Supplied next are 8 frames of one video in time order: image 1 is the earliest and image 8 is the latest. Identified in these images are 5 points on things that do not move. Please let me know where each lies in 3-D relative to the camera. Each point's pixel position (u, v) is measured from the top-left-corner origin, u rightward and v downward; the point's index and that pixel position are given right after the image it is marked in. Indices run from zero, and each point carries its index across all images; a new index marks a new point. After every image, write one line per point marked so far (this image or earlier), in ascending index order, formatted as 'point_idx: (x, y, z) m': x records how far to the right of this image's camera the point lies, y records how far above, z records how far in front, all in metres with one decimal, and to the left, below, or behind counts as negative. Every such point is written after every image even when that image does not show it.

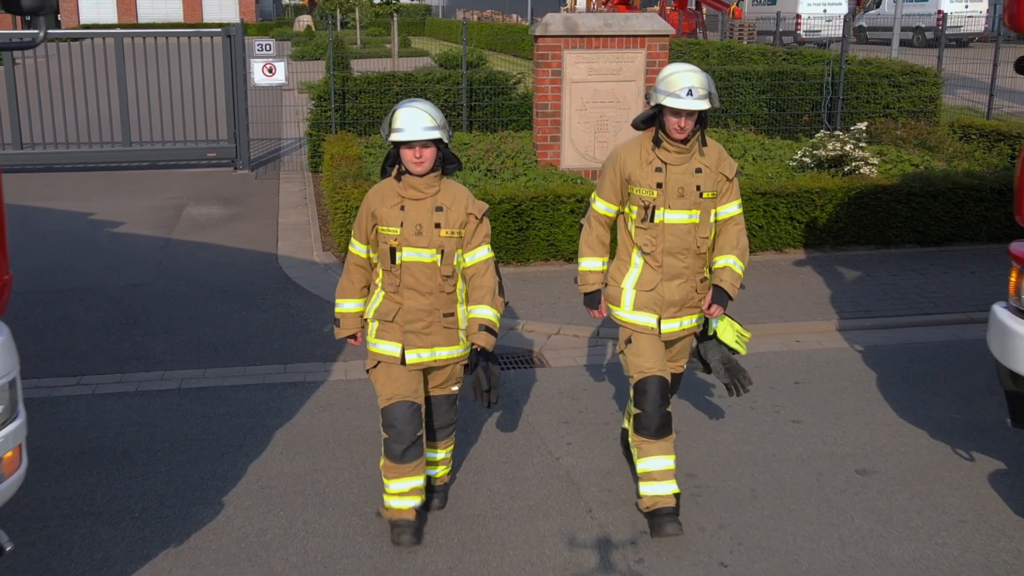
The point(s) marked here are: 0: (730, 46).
0: (+4.3, +4.7, +13.1) m
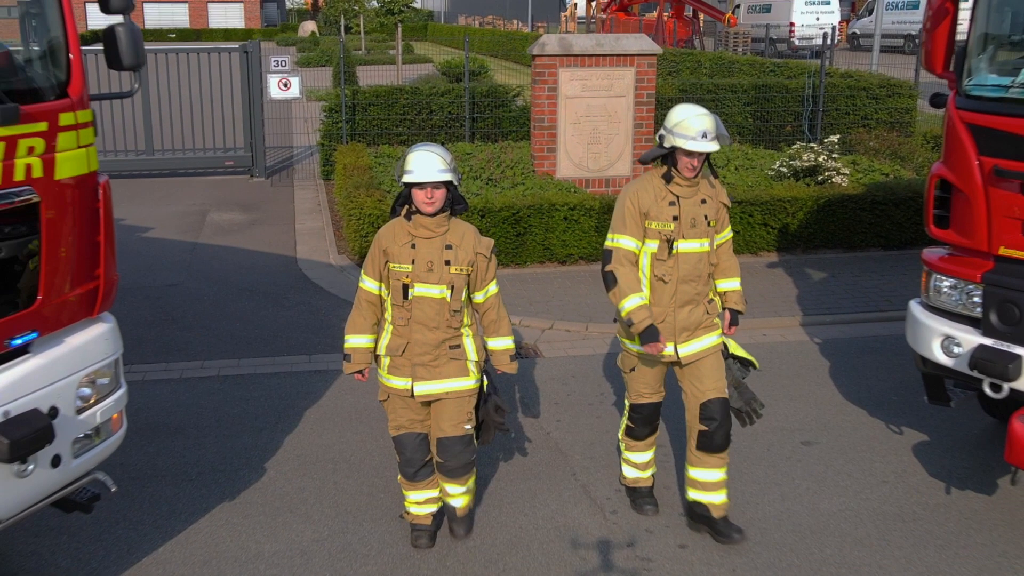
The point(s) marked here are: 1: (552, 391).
0: (+4.3, +4.7, +13.8) m
1: (+0.3, -0.7, +4.9) m
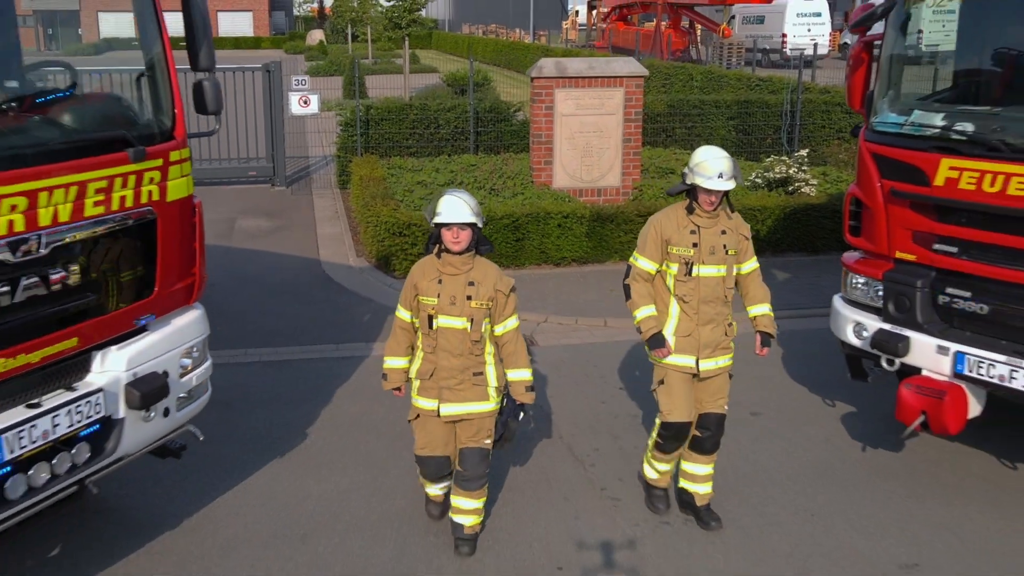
0: (+4.3, +4.6, +14.6) m
1: (+0.3, -0.7, +5.7) m
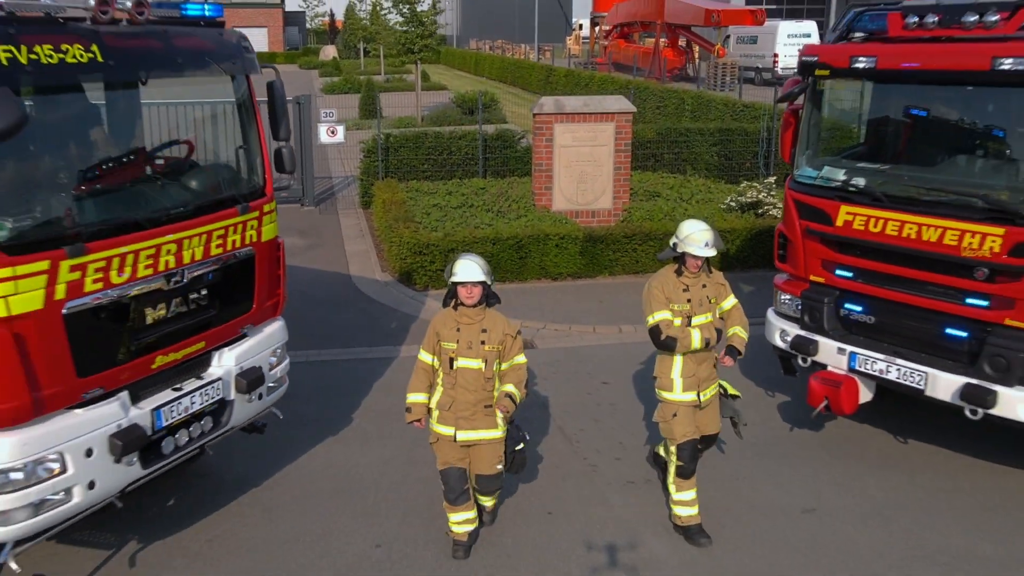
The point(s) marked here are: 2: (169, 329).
0: (+4.5, +4.4, +15.9) m
1: (+0.3, -0.9, +7.0) m
2: (-2.1, -0.3, +4.3) m
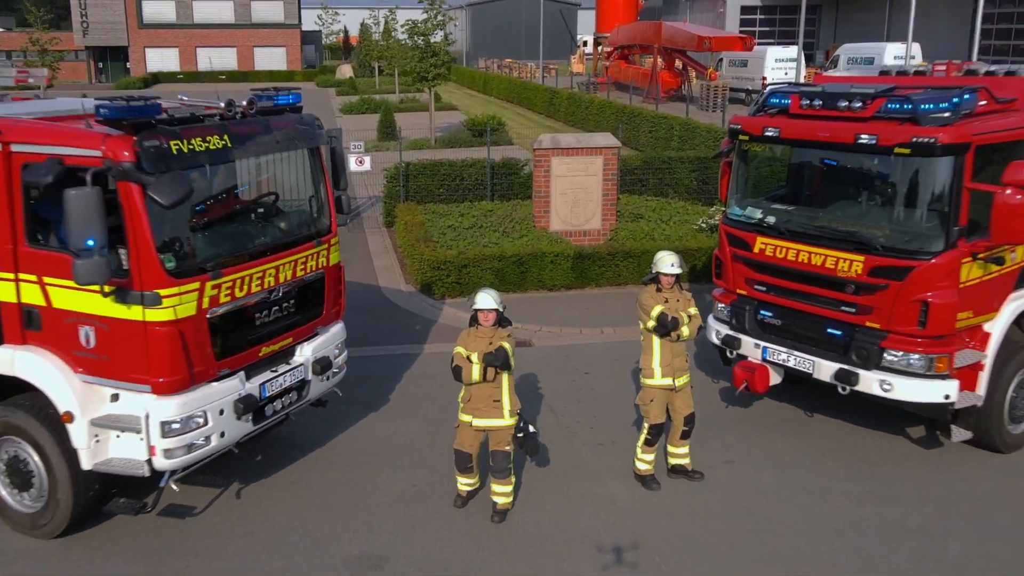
0: (+4.6, +4.2, +17.6) m
1: (+0.3, -1.0, +8.7) m
2: (-2.2, -0.4, +6.1) m
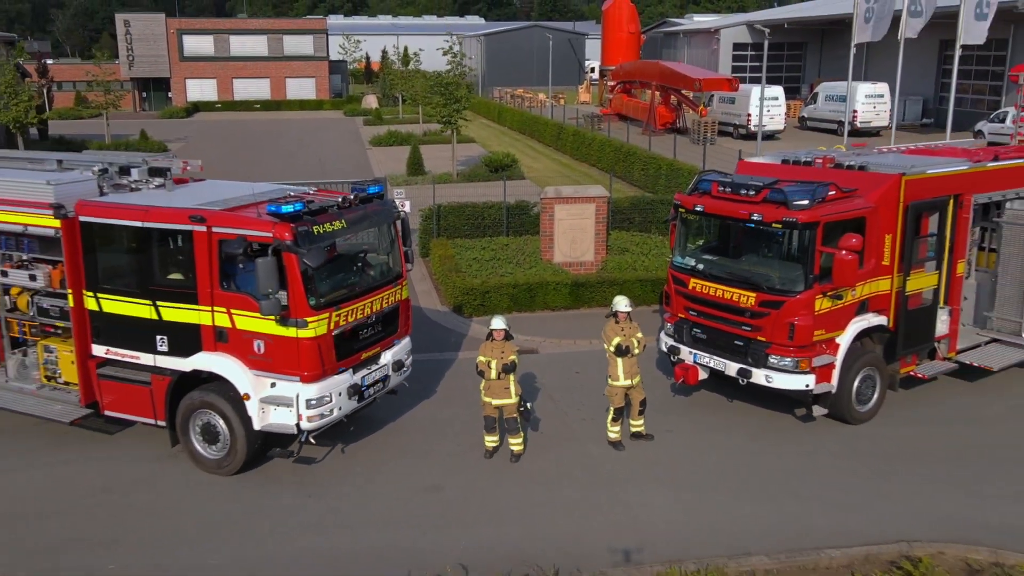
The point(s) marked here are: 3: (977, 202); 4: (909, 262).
0: (+5.0, +3.7, +20.8) m
1: (+0.5, -1.4, +11.9) m
2: (-2.0, -0.7, +9.4) m
3: (+7.1, +1.3, +10.3) m
4: (+5.6, +0.4, +9.6) m
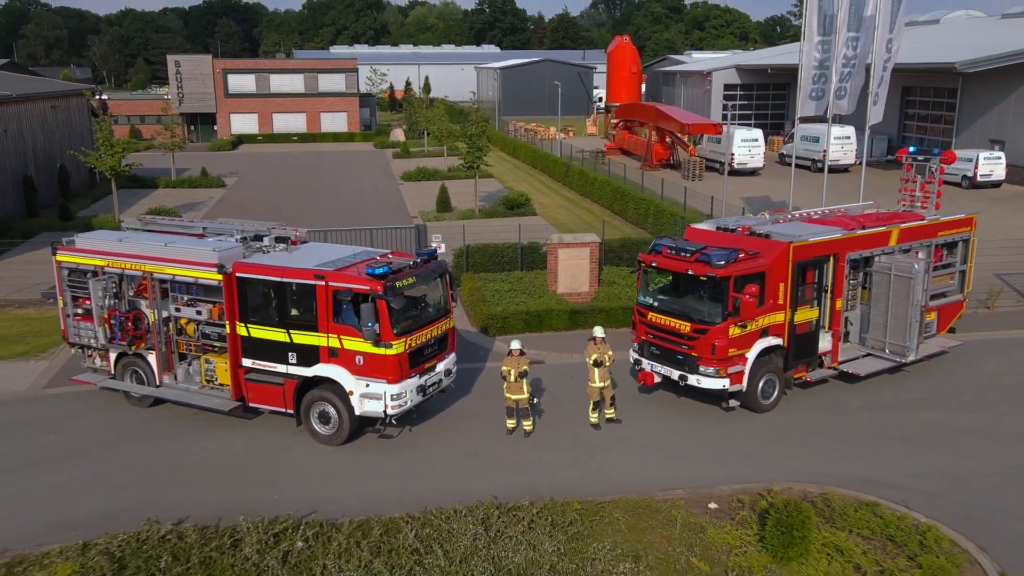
0: (+5.5, +2.9, +25.3) m
1: (+0.9, -2.1, +16.4) m
2: (-1.7, -1.4, +13.9) m
3: (+7.4, +0.7, +14.7) m
4: (+5.9, -0.3, +14.0) m
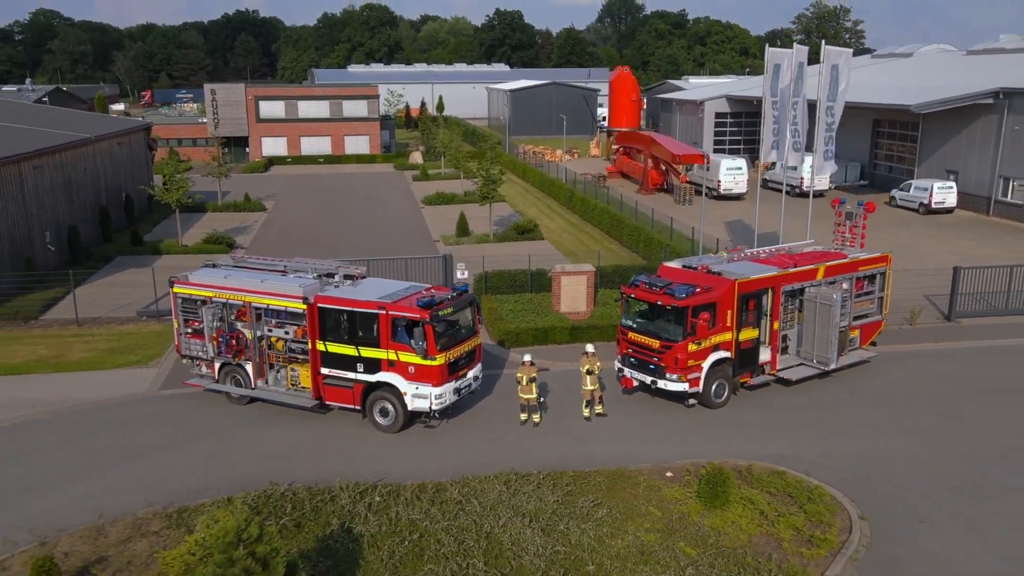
0: (+5.9, +2.2, +29.7) m
1: (+1.2, -2.8, +20.9) m
2: (-1.4, -2.1, +18.4) m
3: (+7.7, 0.0, +19.0) m
4: (+6.2, -1.0, +18.4) m
